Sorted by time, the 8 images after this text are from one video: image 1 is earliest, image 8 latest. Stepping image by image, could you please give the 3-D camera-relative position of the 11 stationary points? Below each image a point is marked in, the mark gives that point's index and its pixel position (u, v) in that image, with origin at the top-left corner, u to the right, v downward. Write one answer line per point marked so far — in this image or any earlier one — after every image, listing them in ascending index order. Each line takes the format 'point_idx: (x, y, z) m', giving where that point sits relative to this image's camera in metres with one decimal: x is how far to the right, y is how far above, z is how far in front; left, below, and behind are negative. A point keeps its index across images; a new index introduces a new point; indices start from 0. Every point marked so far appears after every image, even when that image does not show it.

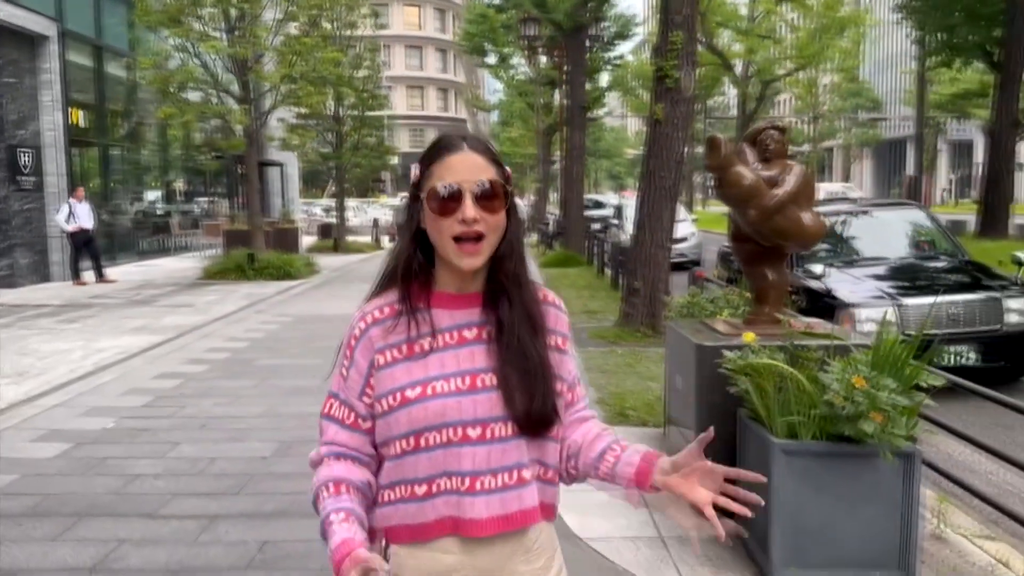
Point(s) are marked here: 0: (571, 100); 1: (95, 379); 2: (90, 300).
0: (+1.4, +4.2, +19.5) m
1: (-3.6, -0.8, +7.6) m
2: (-6.3, -0.2, +13.1) m
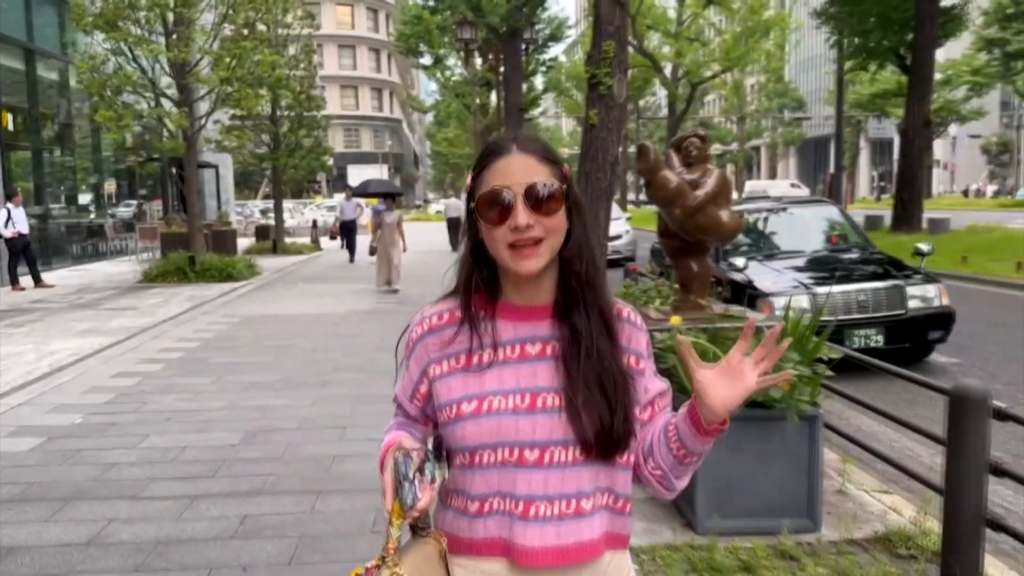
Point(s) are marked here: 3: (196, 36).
0: (-0.1, +4.2, +20.0) m
1: (-4.0, -0.8, +7.8) m
2: (-7.1, -0.3, +13.1) m
3: (-6.3, +5.0, +17.6) m
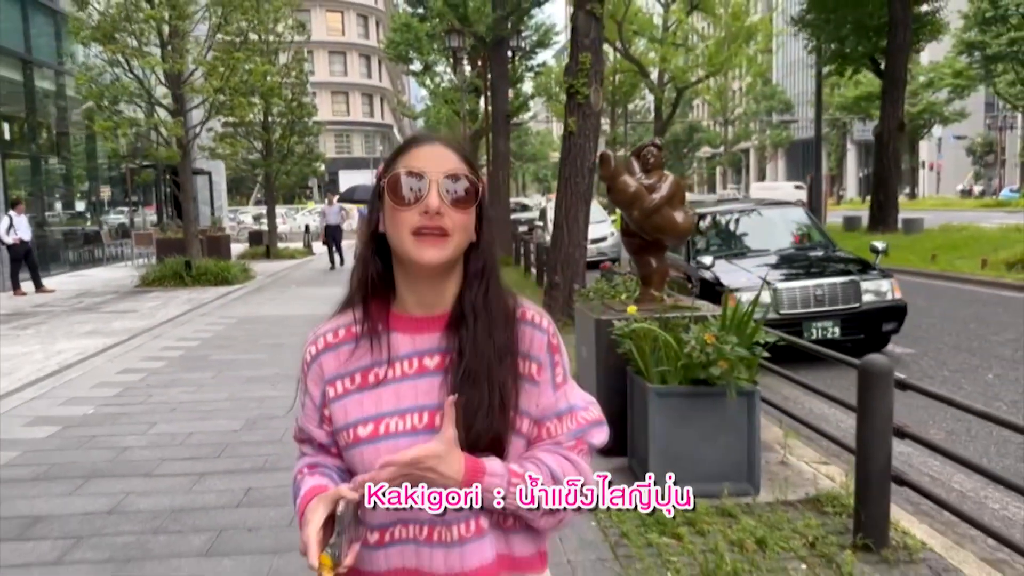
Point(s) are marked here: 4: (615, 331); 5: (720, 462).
0: (-0.4, +4.2, +20.5) m
1: (-4.2, -0.8, +8.3) m
2: (-7.3, -0.3, +13.5) m
3: (-6.6, +5.0, +18.0) m
4: (+0.6, -0.2, +5.0) m
5: (+1.1, -0.9, +4.6) m
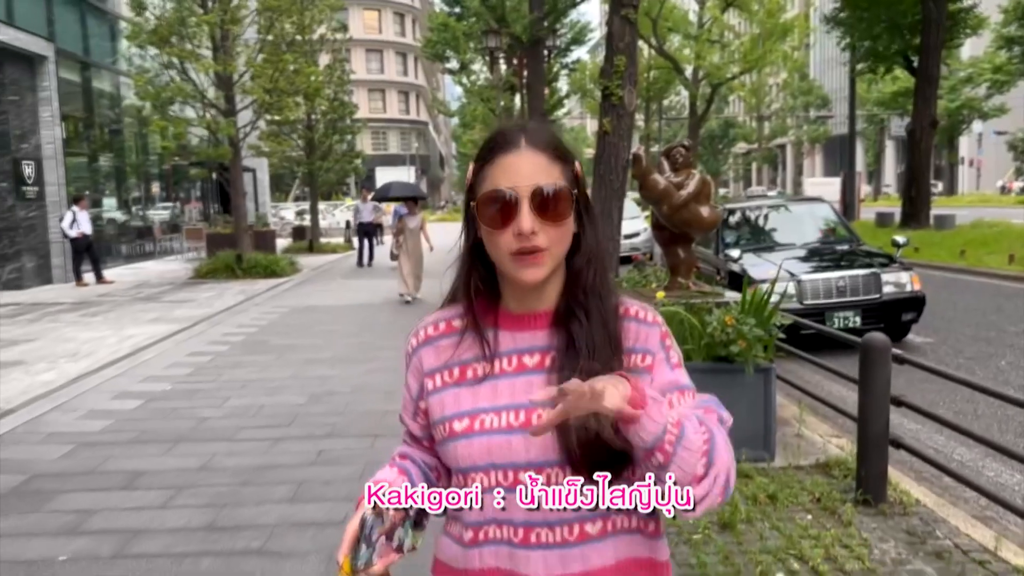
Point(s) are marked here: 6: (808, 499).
0: (+0.5, +4.4, +21.1) m
1: (-3.8, -0.7, +9.0) m
2: (-6.8, -0.2, +14.4) m
3: (-5.8, +5.1, +18.8) m
4: (+0.8, -0.2, +5.6) m
5: (+1.3, -0.8, +5.1) m
6: (+1.5, -1.1, +4.5) m
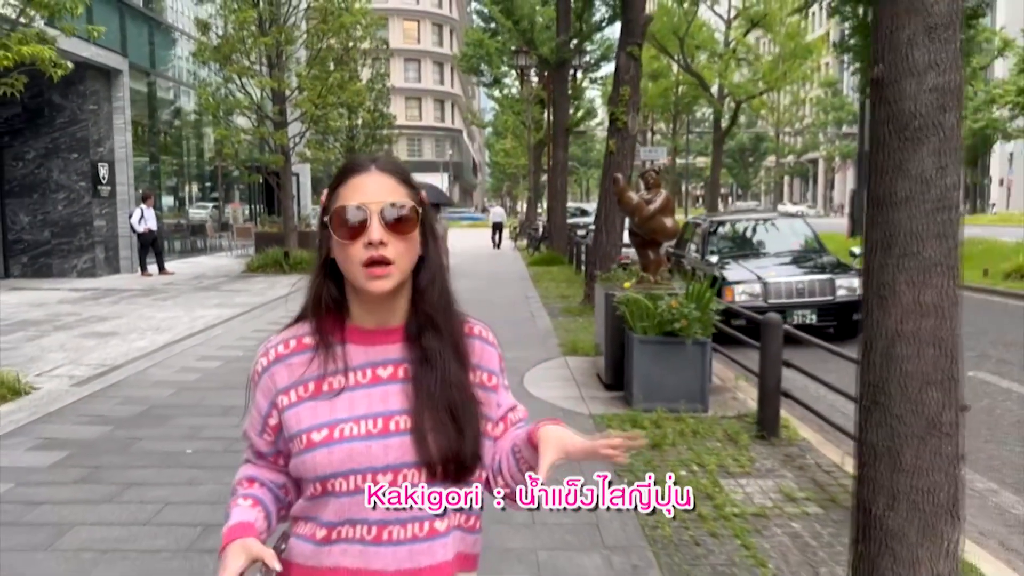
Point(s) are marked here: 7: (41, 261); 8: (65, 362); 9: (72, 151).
0: (+1.2, +4.3, +22.8) m
1: (-3.7, -0.5, +10.9) m
2: (-6.4, 0.0, +16.3) m
3: (-5.2, +5.3, +20.8) m
4: (+0.9, -0.1, +7.2) m
5: (+1.3, -0.8, +6.8) m
6: (+1.4, -1.0, +6.1) m
7: (-9.8, +0.5, +18.3) m
8: (-4.4, -0.7, +8.8) m
9: (-9.1, +2.8, +18.2) m
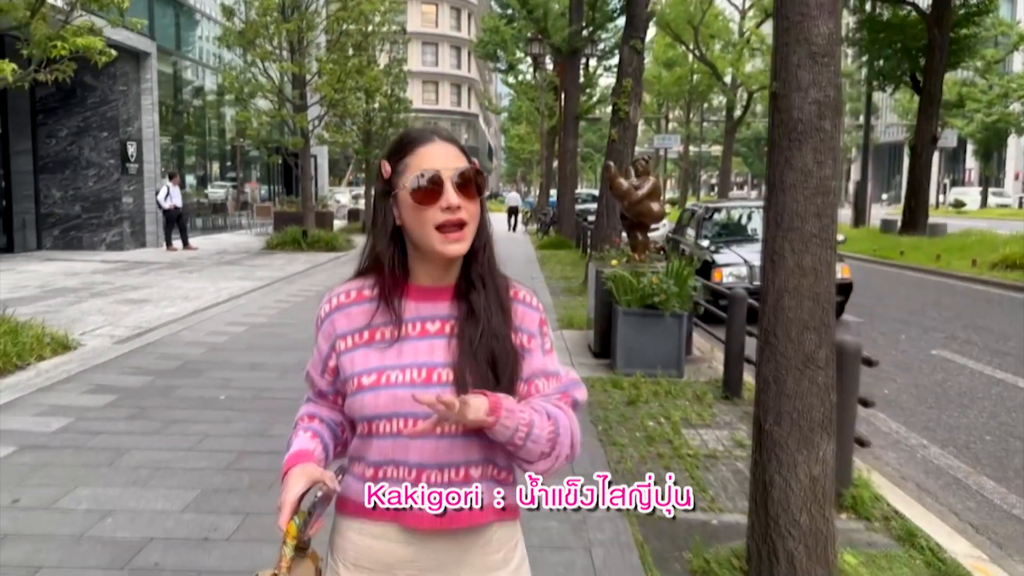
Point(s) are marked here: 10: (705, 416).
0: (+1.5, +4.8, +23.5) m
1: (-3.7, -0.2, +11.7) m
2: (-6.3, +0.5, +17.2) m
3: (-4.9, +5.8, +21.5) m
4: (+0.8, +0.1, +8.0) m
5: (+1.3, -0.6, +7.5) m
6: (+1.4, -0.8, +6.9) m
7: (-9.6, +1.2, +19.2) m
8: (-4.4, -0.4, +9.6) m
9: (-8.8, +3.4, +19.1) m
10: (+1.4, -0.9, +6.3) m
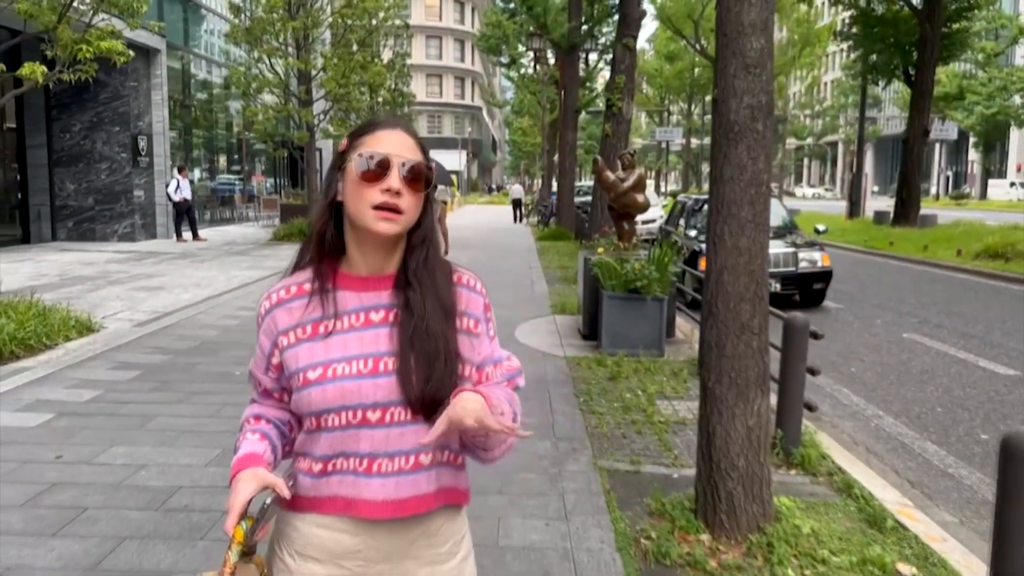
0: (+1.5, +5.0, +24.0) m
1: (-3.7, 0.0, +12.3) m
2: (-6.3, +0.7, +17.8) m
3: (-4.9, +6.1, +22.1) m
4: (+0.8, +0.2, +8.6) m
5: (+1.2, -0.4, +8.1) m
6: (+1.3, -0.7, +7.5) m
7: (-9.6, +1.4, +19.9) m
8: (-4.5, -0.2, +10.2) m
9: (-8.9, +3.6, +19.6) m
10: (+1.3, -0.8, +6.8) m
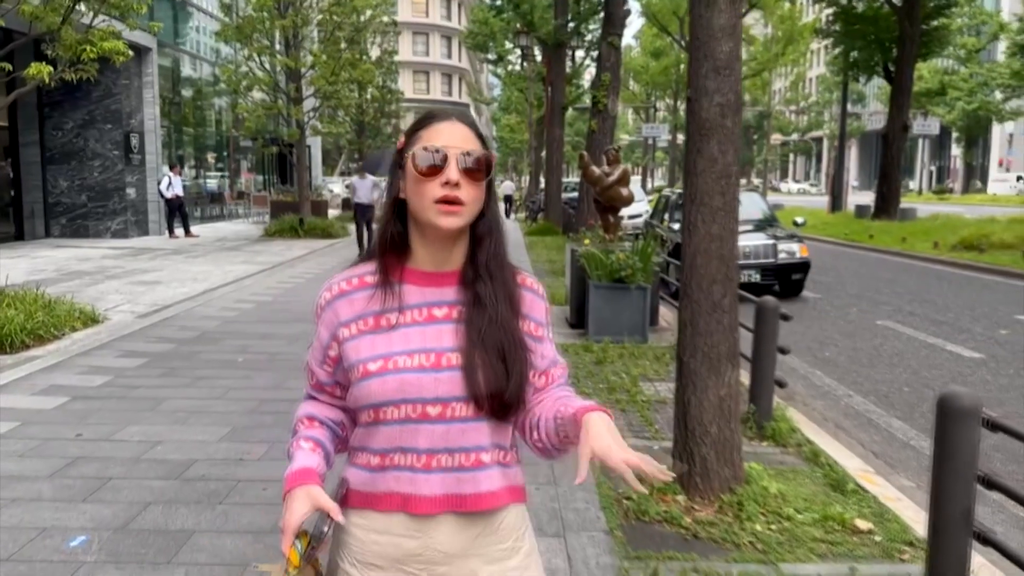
0: (+1.2, +5.2, +24.4) m
1: (-3.9, +0.1, +12.6) m
2: (-6.6, +0.8, +18.0) m
3: (-5.2, +6.2, +22.4) m
4: (+0.7, +0.3, +8.9) m
5: (+1.1, -0.3, +8.5) m
6: (+1.2, -0.6, +7.8) m
7: (-9.9, +1.5, +20.1) m
8: (-4.6, -0.2, +10.5) m
9: (-9.1, +3.7, +19.9) m
10: (+1.2, -0.7, +7.2) m
